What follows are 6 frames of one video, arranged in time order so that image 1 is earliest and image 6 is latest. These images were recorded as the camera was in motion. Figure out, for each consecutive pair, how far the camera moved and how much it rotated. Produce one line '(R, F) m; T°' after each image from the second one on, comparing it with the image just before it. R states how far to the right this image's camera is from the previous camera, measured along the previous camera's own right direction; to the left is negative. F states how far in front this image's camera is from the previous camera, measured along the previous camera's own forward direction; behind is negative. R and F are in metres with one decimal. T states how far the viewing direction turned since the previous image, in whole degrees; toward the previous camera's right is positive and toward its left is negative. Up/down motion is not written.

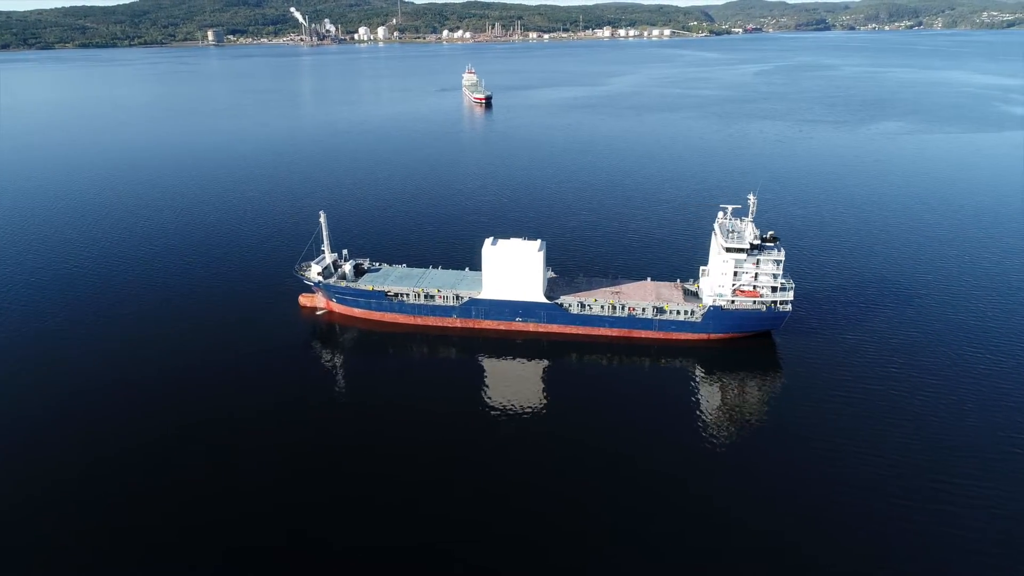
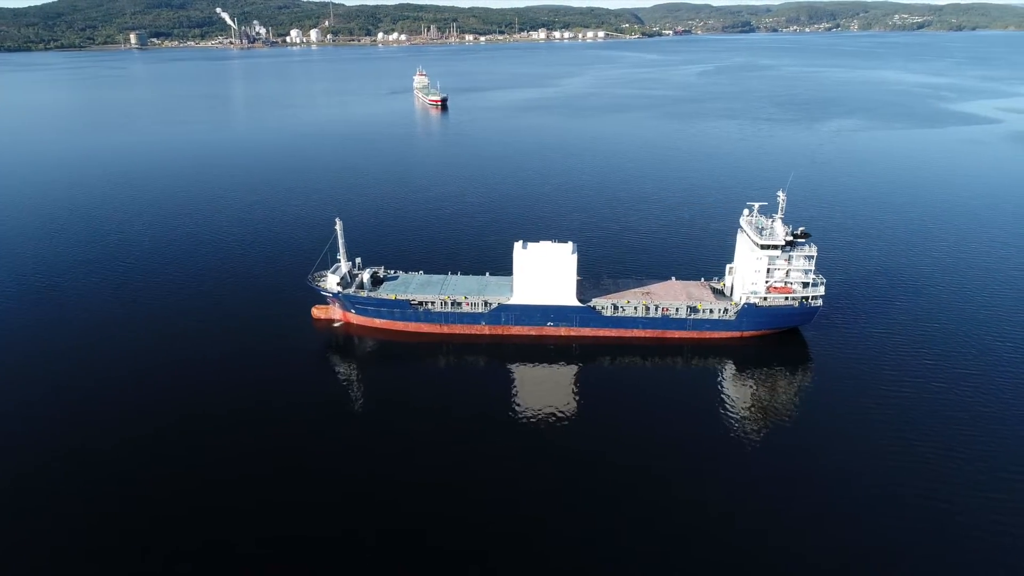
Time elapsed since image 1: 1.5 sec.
(-6.8, +1.5) m; +5°
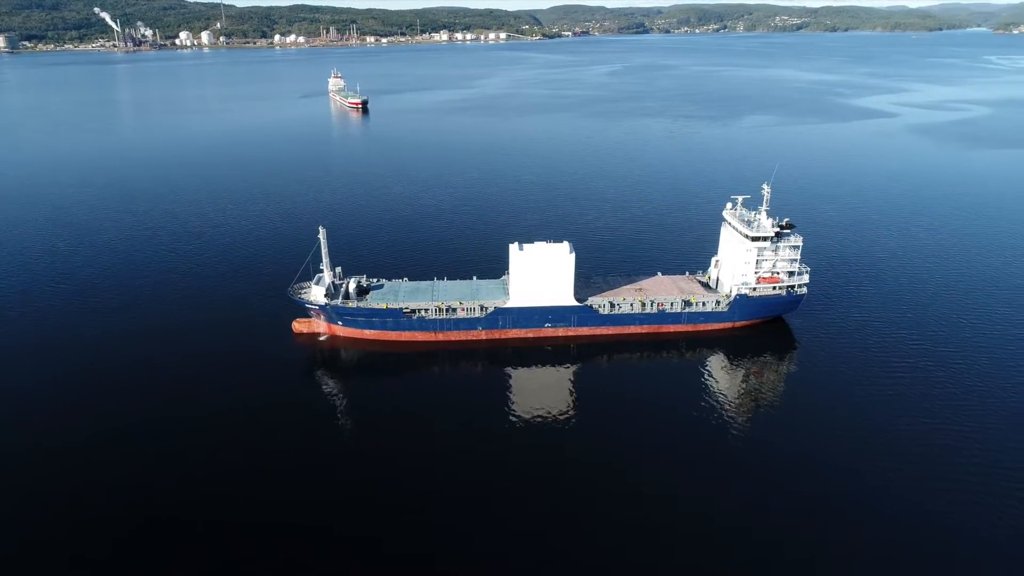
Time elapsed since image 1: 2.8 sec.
(-6.3, +1.3) m; +7°
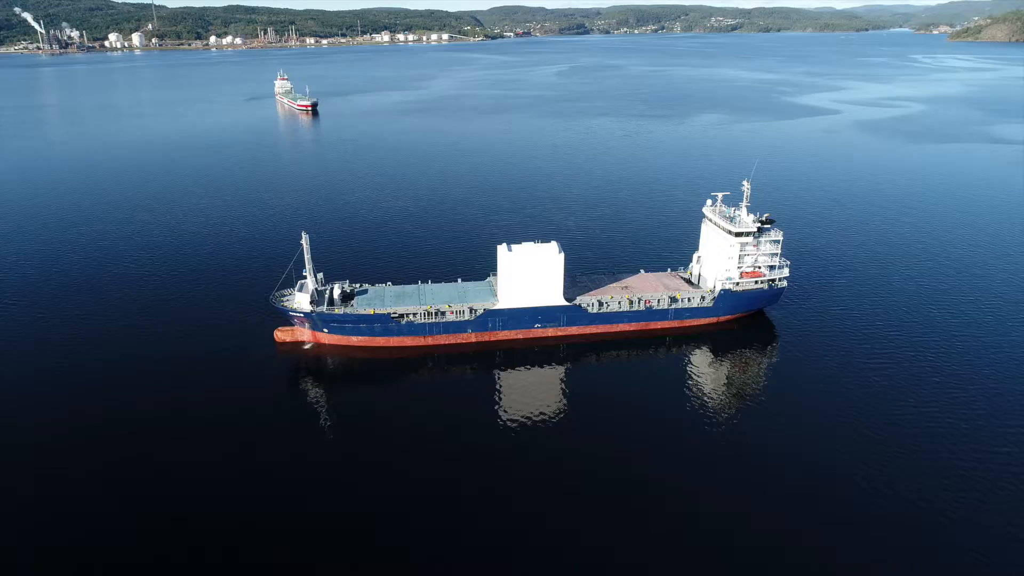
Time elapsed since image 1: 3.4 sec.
(-3.0, +0.4) m; +4°
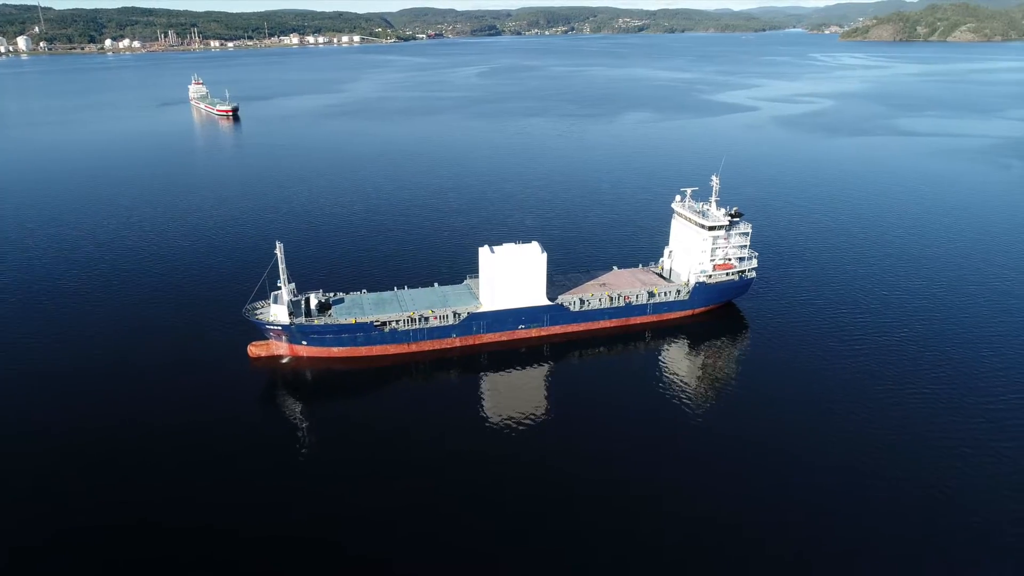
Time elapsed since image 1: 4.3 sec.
(-4.4, +0.6) m; +6°
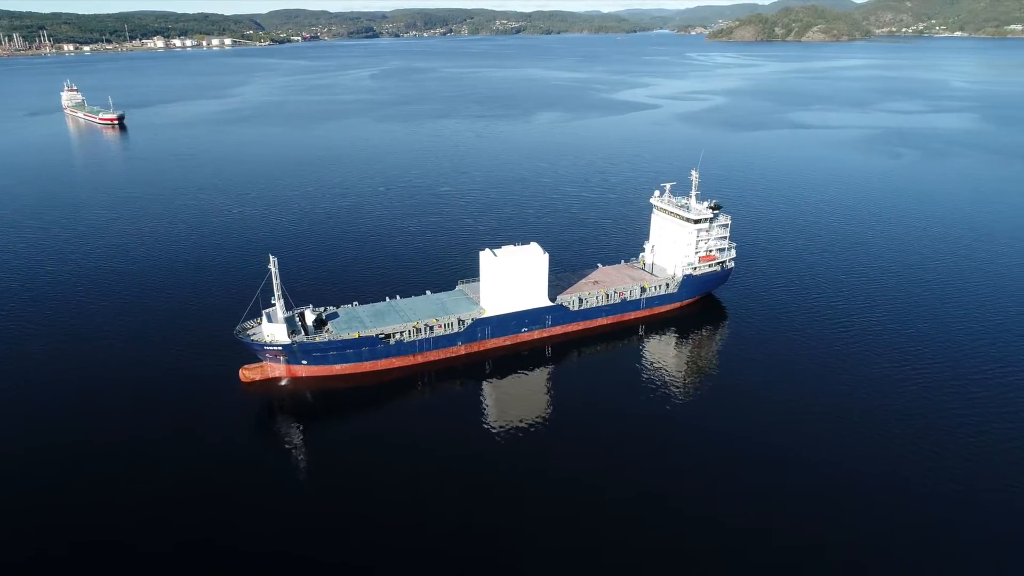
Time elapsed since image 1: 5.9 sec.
(-7.8, +1.5) m; +9°
